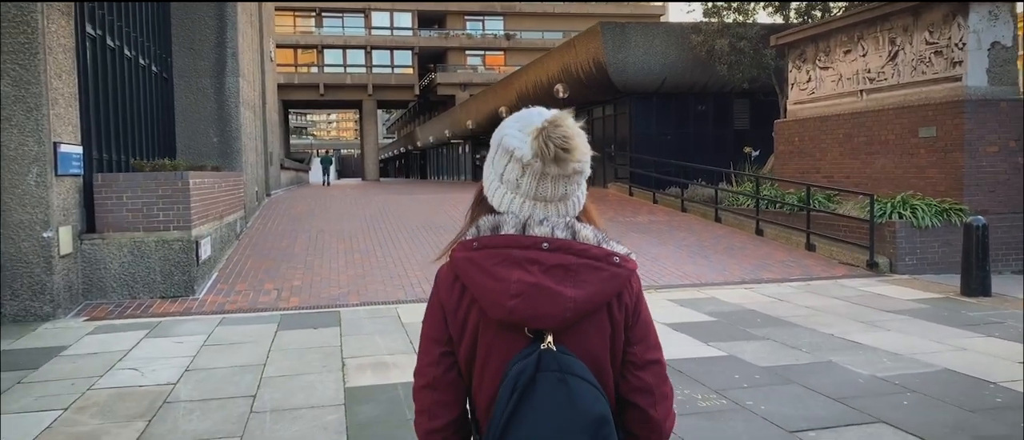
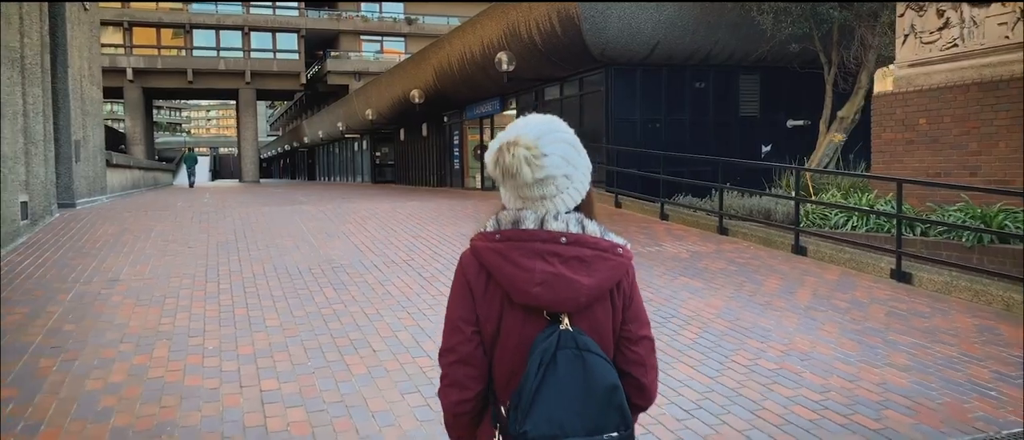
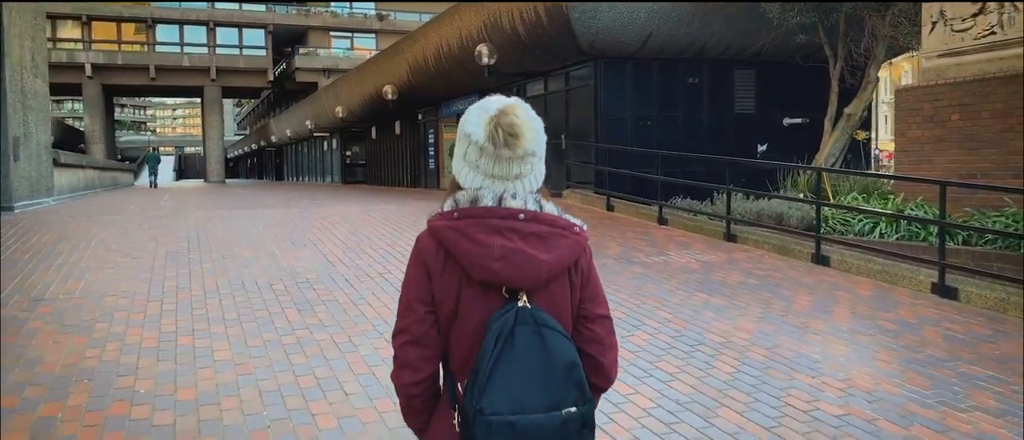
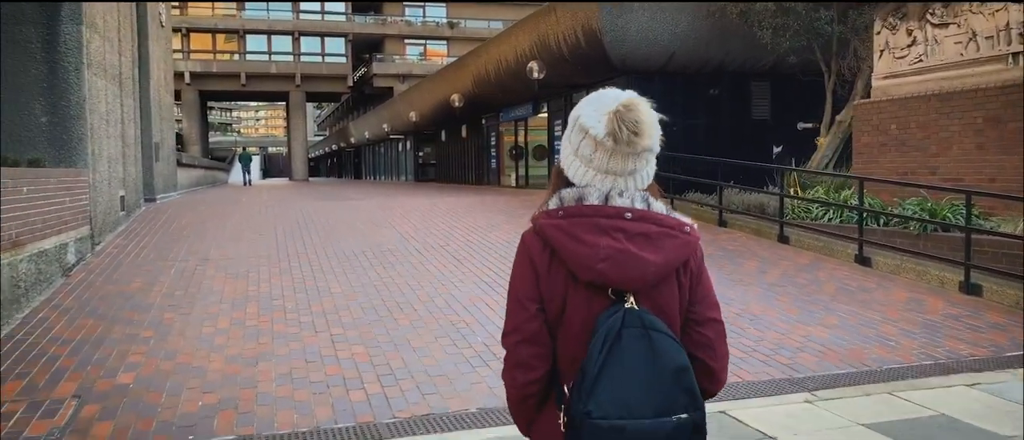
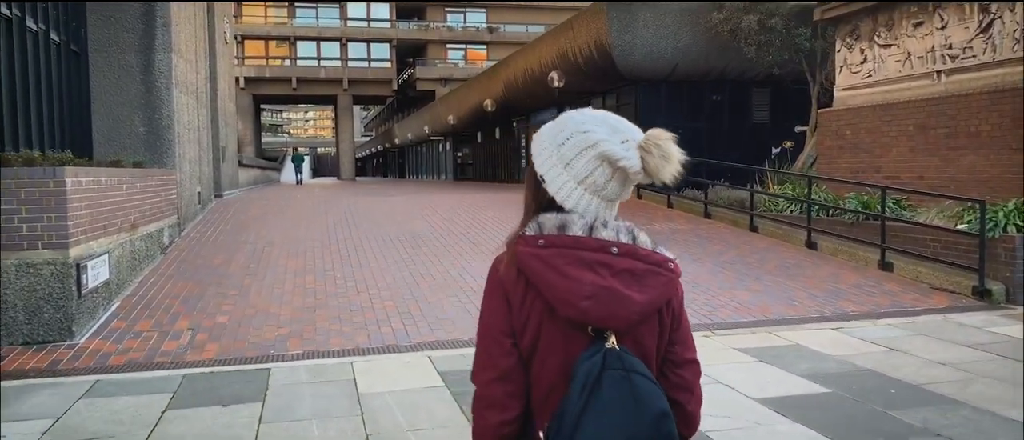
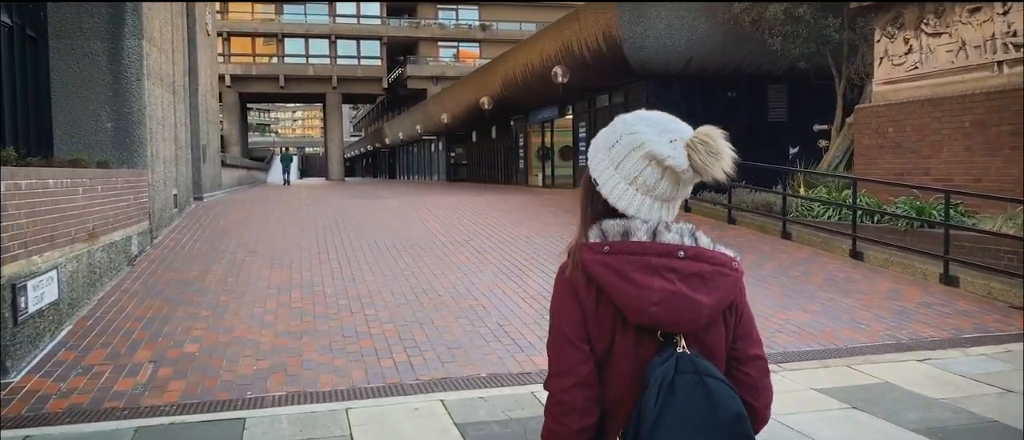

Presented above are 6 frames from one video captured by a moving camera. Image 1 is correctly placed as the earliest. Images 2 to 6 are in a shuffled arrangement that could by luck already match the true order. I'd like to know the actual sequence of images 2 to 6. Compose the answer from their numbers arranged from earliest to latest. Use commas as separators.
5, 6, 4, 2, 3
